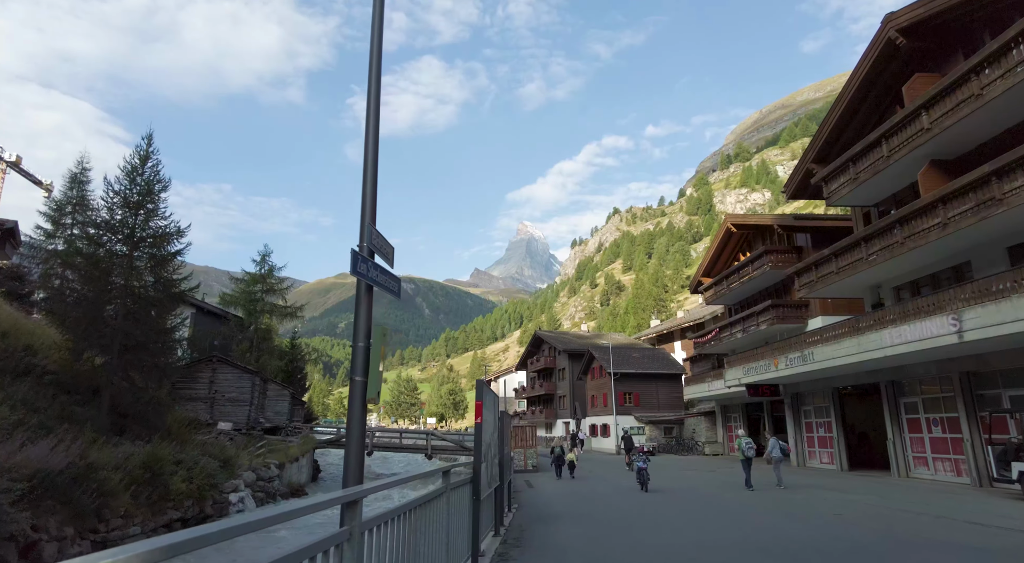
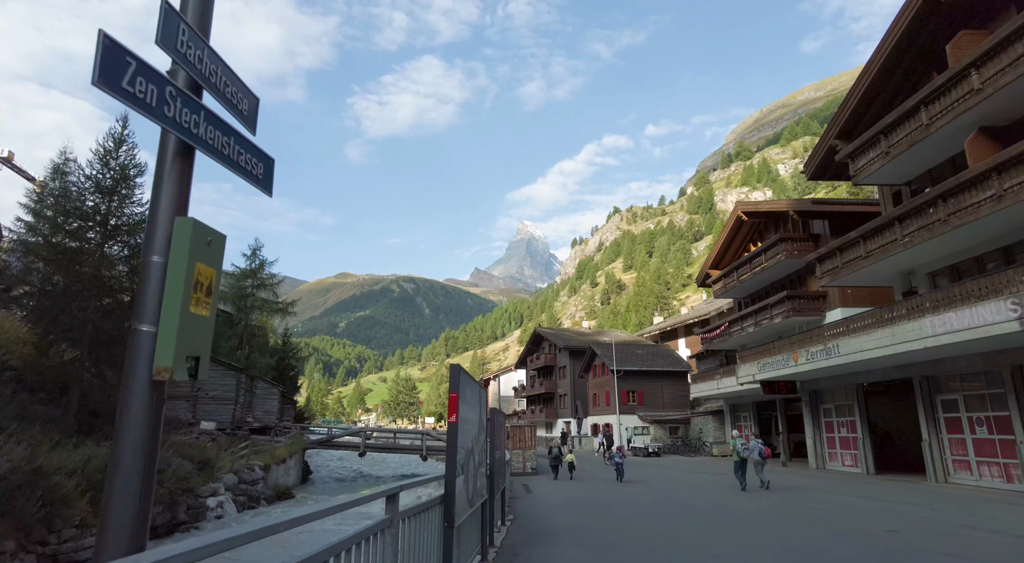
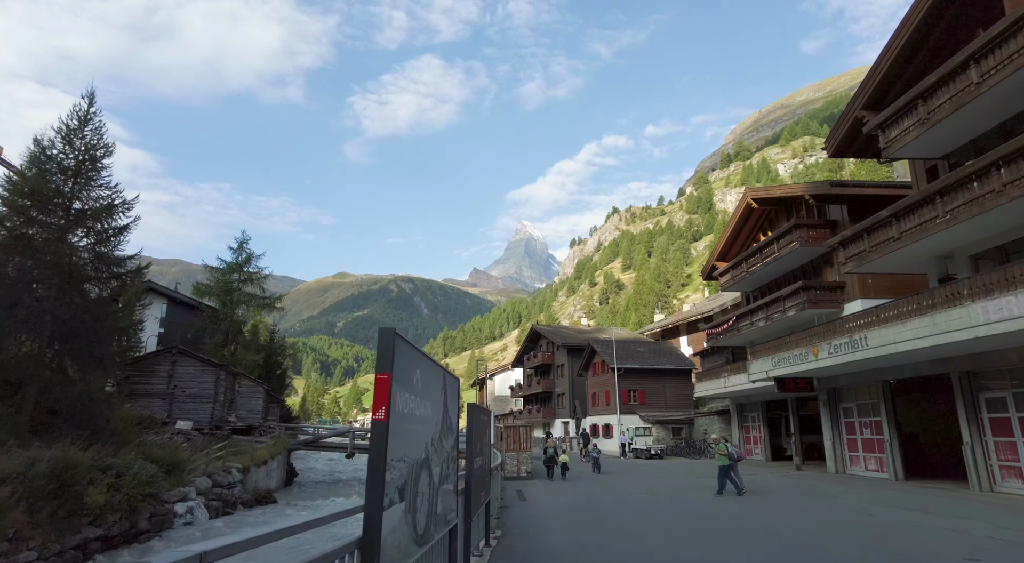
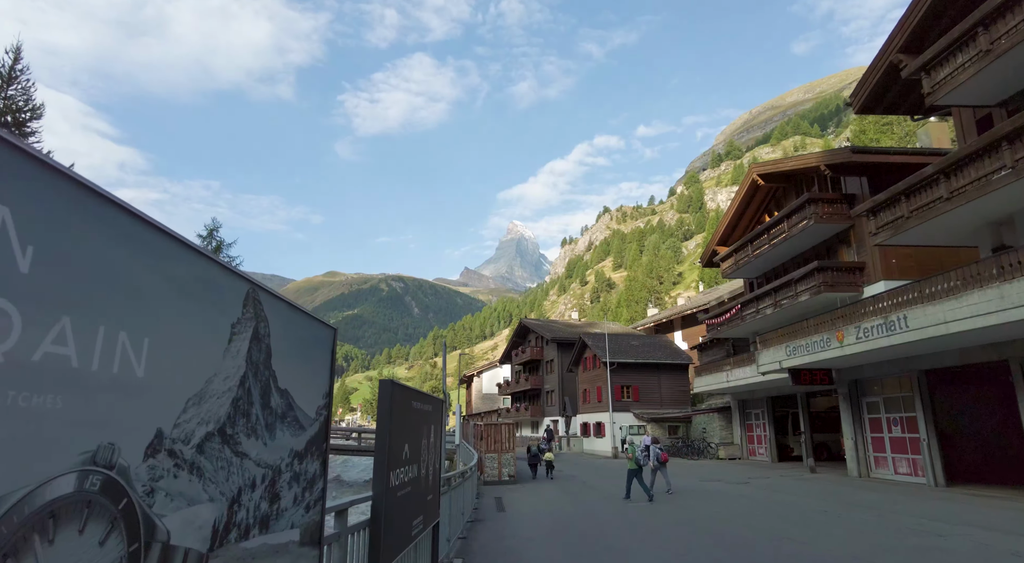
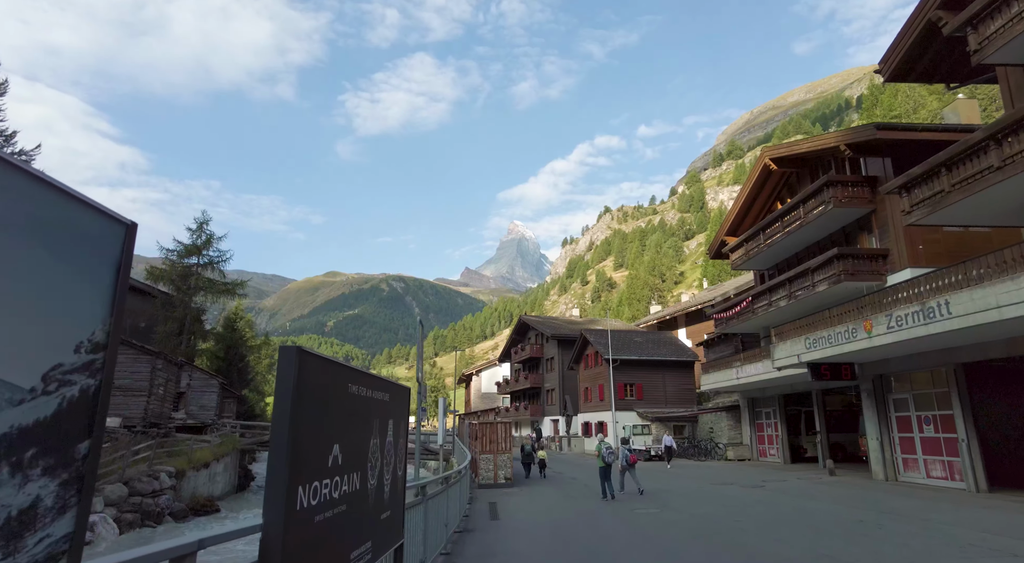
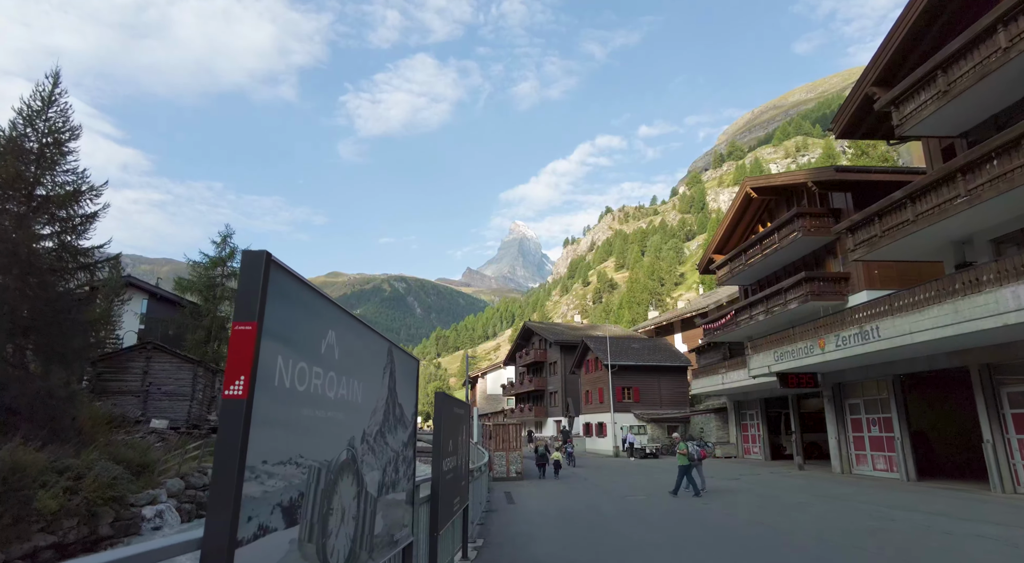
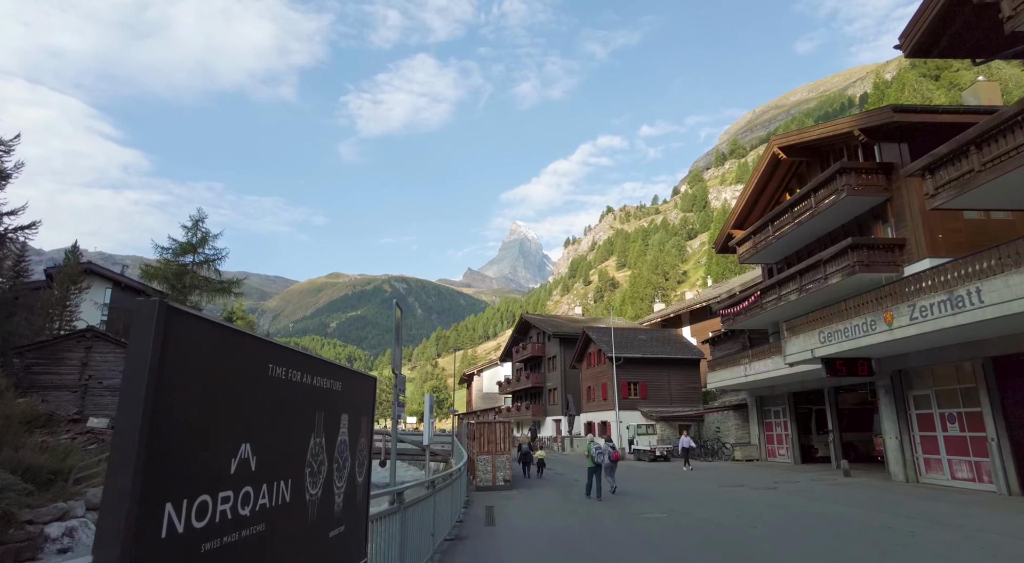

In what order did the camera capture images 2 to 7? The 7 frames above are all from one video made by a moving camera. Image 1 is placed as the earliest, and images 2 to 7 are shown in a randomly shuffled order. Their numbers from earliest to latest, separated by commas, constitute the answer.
2, 3, 6, 4, 5, 7
